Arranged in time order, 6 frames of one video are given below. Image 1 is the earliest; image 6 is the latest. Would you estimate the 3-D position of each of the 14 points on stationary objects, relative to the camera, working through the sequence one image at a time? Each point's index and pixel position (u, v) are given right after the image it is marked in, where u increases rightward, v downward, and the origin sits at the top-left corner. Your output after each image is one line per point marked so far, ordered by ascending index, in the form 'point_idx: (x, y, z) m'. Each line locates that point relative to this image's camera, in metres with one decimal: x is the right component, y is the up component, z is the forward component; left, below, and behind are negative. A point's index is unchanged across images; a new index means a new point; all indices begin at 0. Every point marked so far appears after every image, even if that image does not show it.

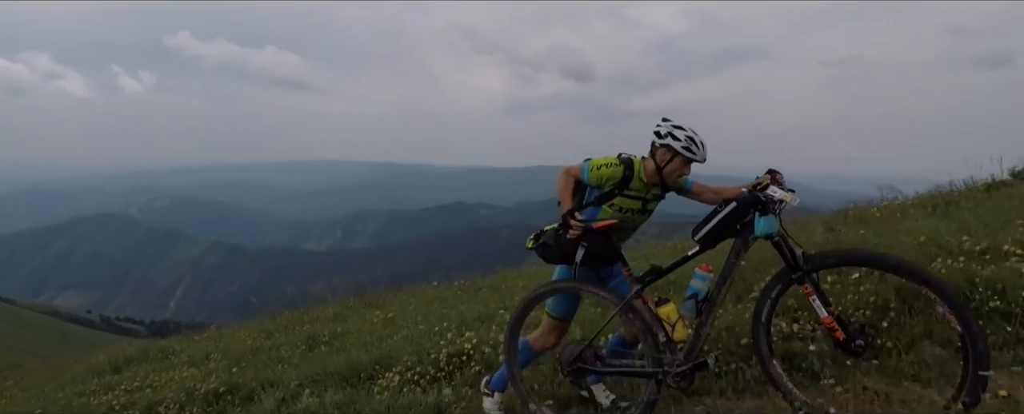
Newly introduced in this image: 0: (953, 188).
0: (+11.5, +0.3, +15.2) m
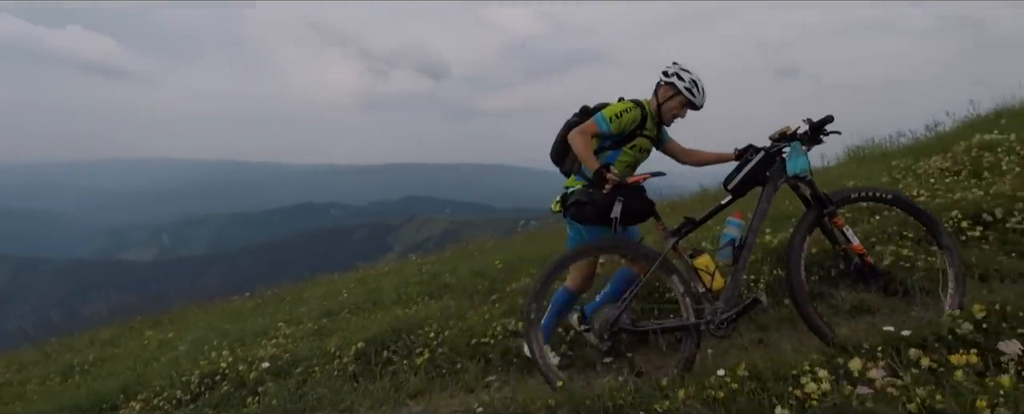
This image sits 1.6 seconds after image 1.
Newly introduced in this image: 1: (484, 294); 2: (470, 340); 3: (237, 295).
0: (+6.0, +0.4, +17.6) m
1: (-0.5, -1.4, +8.7) m
2: (-0.5, -1.7, +7.0) m
3: (-8.8, -2.8, +17.8) m
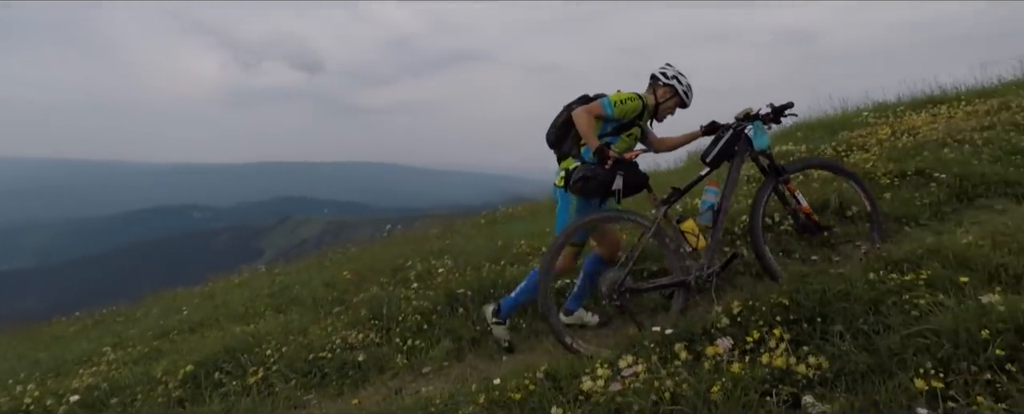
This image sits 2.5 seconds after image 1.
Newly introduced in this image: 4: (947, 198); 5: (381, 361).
0: (+1.7, +0.4, +18.6) m
1: (-2.8, -1.5, +8.6) m
2: (-2.5, -1.8, +6.9) m
3: (-12.7, -3.1, +15.9) m
4: (+6.1, +0.1, +7.8) m
5: (-1.6, -1.8, +6.6) m
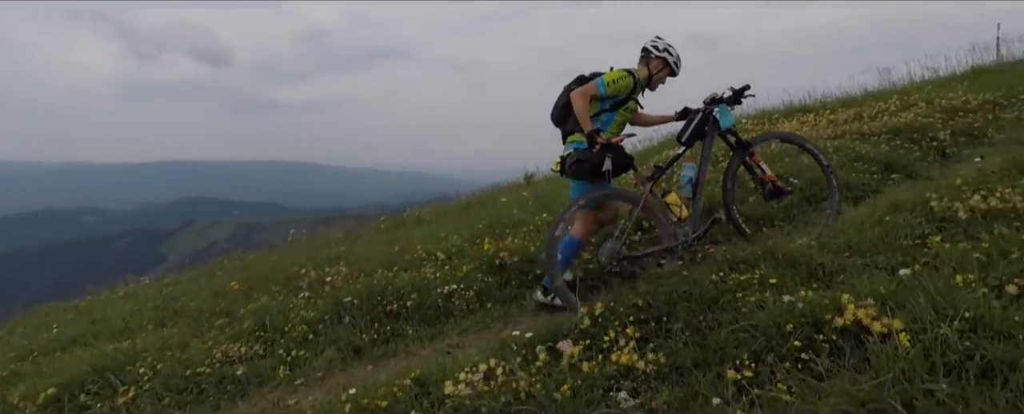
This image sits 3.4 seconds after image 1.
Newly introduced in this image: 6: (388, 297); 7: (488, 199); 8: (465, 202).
0: (-1.3, +0.4, +18.9) m
1: (-4.5, -1.7, +8.4) m
2: (-3.9, -2.0, +6.7) m
3: (-15.2, -3.3, +14.3) m
4: (+4.4, +0.1, +8.7) m
5: (-2.9, -1.9, +6.5) m
6: (-1.7, -1.2, +7.6) m
7: (-0.8, +0.2, +15.4) m
8: (-1.5, +0.1, +16.8) m
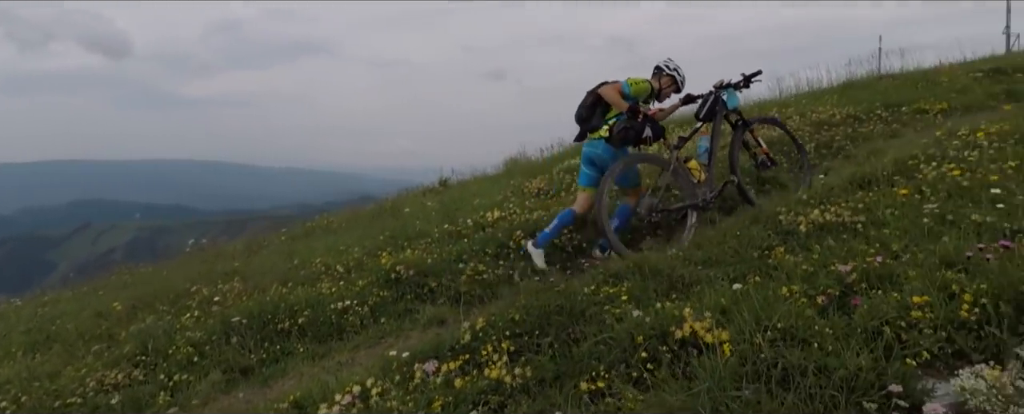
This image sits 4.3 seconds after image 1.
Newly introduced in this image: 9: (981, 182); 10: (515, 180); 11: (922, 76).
0: (-4.2, +0.2, +18.7) m
1: (-6.0, -1.9, +8.0) m
2: (-5.3, -2.2, +6.4) m
3: (-17.4, -3.7, +12.5) m
4: (+2.8, -0.1, +9.4) m
5: (-4.2, -2.2, +6.3) m
6: (-3.1, -1.5, +7.6) m
7: (-3.2, 0.0, +15.4) m
8: (-4.1, 0.0, +16.7) m
9: (+5.8, +0.3, +6.9) m
10: (+0.1, +0.7, +14.0) m
11: (+14.1, +4.5, +19.2) m
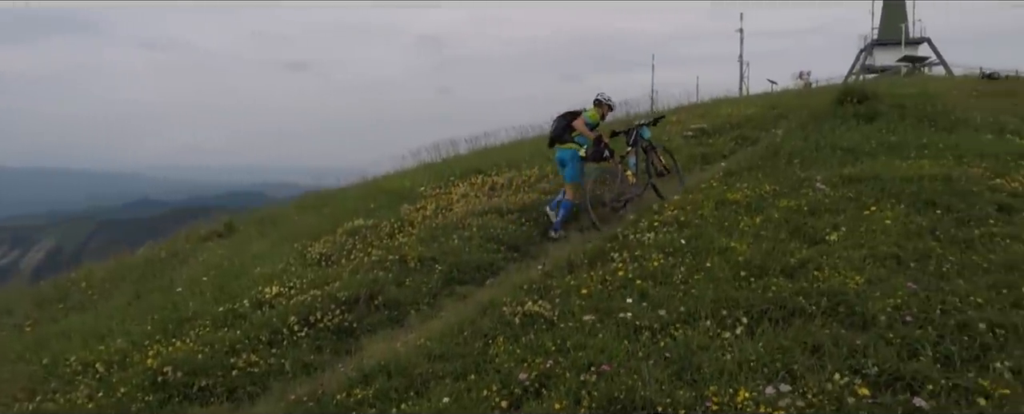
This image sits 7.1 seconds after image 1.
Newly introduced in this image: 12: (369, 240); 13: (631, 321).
0: (-11.1, -1.3, +17.7) m
1: (-9.3, -3.6, +6.9) m
2: (-8.1, -3.9, +5.7) m
3: (-21.5, -5.5, +7.6) m
4: (-1.4, -1.6, +11.0) m
5: (-7.1, -3.9, +5.9) m
6: (-6.5, -3.1, +7.4) m
7: (-9.1, -1.5, +14.8) m
8: (-10.3, -1.6, +15.8) m
9: (+2.2, -1.2, +9.6) m
10: (-5.5, -0.8, +14.6) m
11: (+6.1, +3.4, +23.8) m
12: (-3.4, -0.8, +13.3) m
13: (+1.7, -1.7, +8.1) m
